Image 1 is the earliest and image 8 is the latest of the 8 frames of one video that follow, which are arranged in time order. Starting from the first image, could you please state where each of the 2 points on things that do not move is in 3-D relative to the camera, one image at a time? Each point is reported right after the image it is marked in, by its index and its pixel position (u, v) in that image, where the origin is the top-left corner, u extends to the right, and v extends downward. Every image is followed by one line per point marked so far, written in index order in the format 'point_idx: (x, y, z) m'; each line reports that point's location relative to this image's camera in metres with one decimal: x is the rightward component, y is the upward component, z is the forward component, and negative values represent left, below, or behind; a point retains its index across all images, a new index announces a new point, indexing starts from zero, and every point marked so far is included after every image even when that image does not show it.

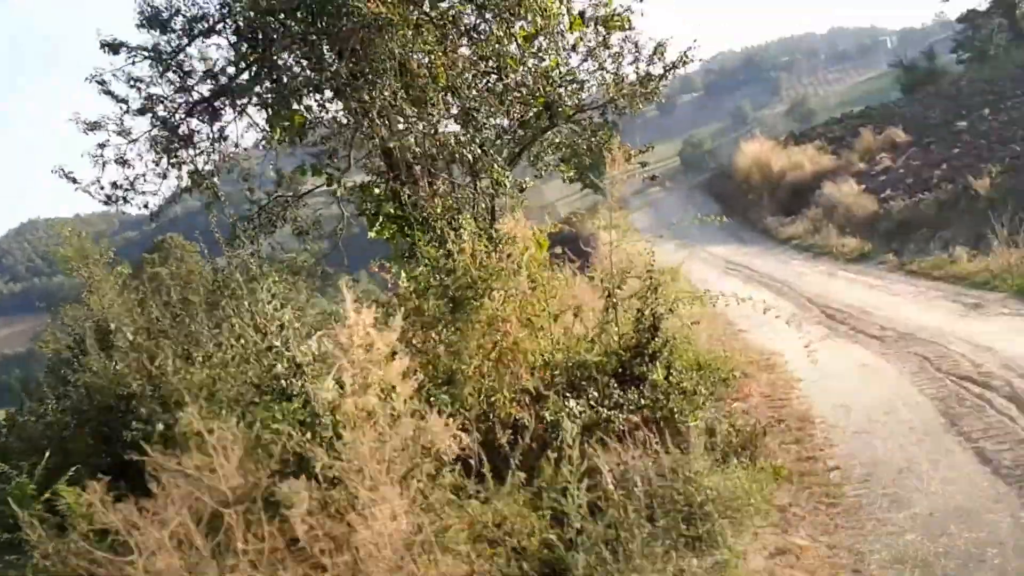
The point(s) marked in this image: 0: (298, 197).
0: (-1.8, +0.8, +6.6) m
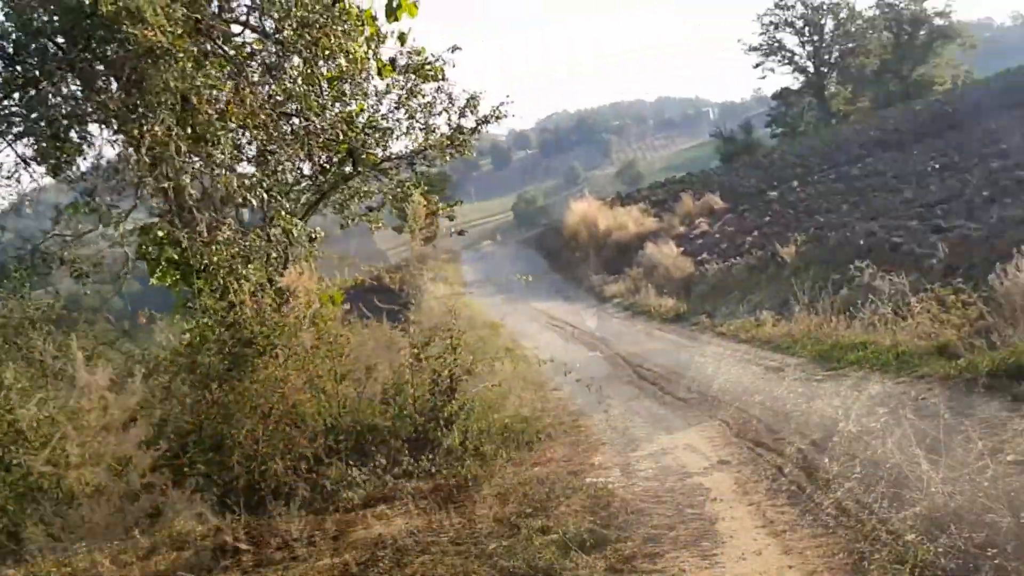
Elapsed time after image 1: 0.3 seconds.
0: (-3.3, +0.4, +5.9) m
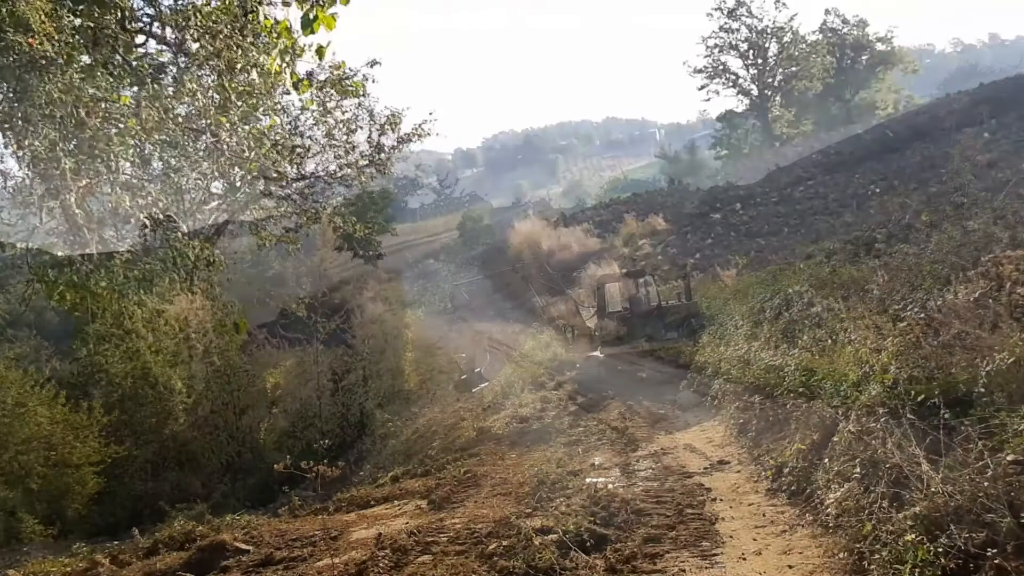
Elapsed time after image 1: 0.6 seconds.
0: (-3.9, +0.3, +5.5) m
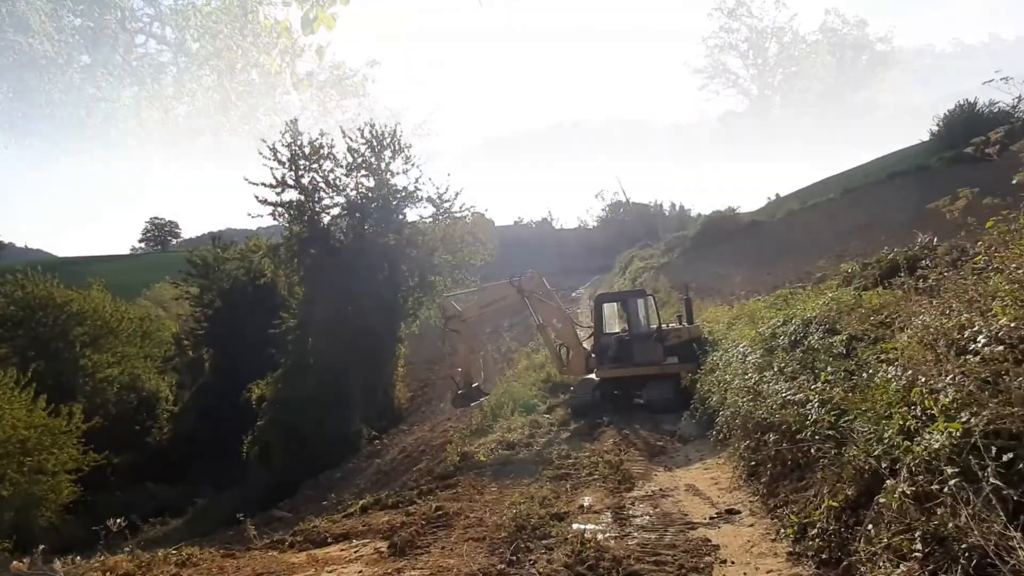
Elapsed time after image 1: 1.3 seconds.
0: (-3.9, +0.3, +5.3) m
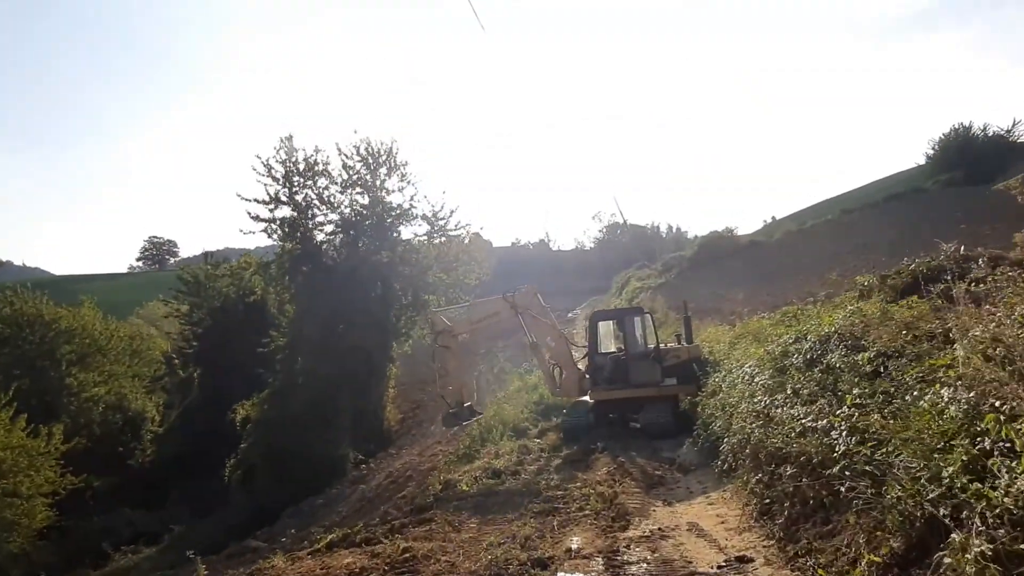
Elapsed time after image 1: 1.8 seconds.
0: (-3.9, +0.2, +5.1) m
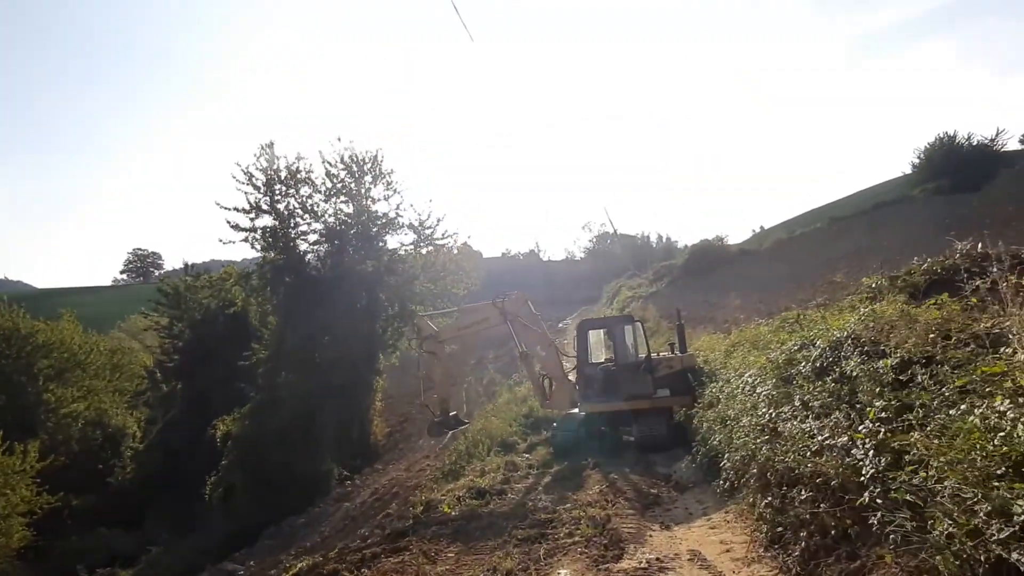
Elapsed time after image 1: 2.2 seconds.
0: (-4.0, +0.1, +4.9) m
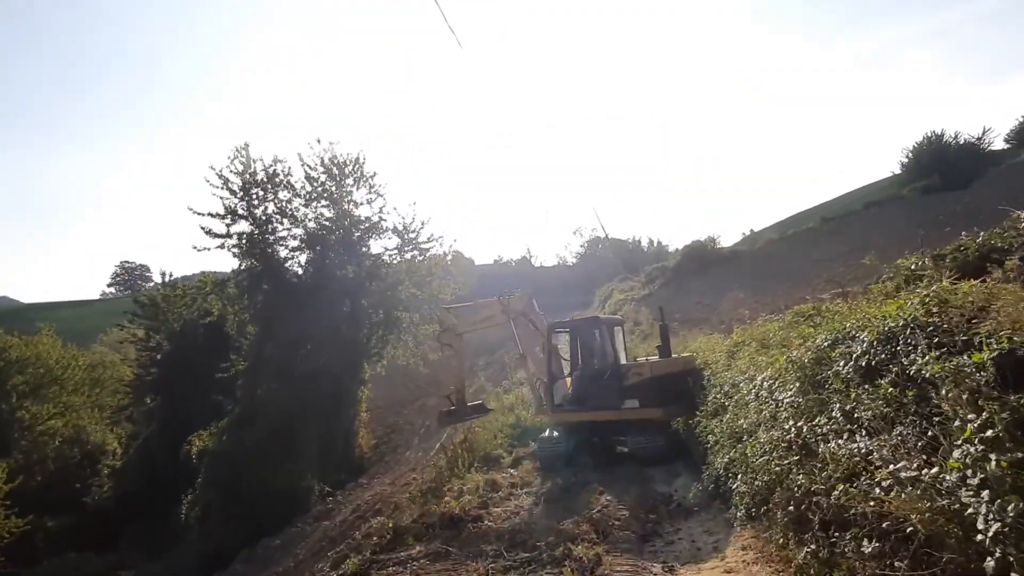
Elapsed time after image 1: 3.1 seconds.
0: (-4.1, 0.0, +4.6) m
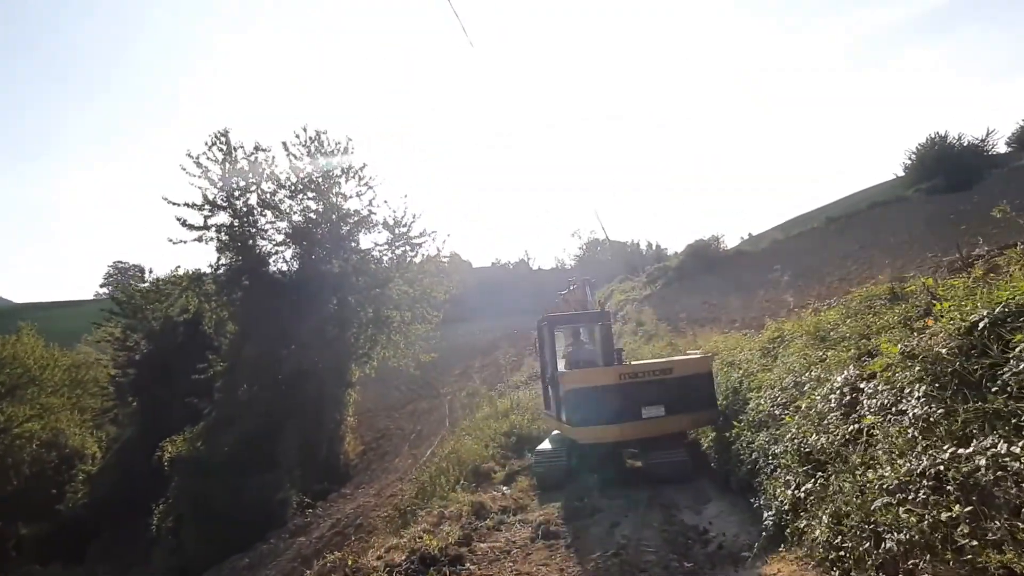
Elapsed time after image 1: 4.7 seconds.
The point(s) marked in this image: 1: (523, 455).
0: (-4.1, +0.1, +4.1) m
1: (+0.3, -2.6, +13.1) m
